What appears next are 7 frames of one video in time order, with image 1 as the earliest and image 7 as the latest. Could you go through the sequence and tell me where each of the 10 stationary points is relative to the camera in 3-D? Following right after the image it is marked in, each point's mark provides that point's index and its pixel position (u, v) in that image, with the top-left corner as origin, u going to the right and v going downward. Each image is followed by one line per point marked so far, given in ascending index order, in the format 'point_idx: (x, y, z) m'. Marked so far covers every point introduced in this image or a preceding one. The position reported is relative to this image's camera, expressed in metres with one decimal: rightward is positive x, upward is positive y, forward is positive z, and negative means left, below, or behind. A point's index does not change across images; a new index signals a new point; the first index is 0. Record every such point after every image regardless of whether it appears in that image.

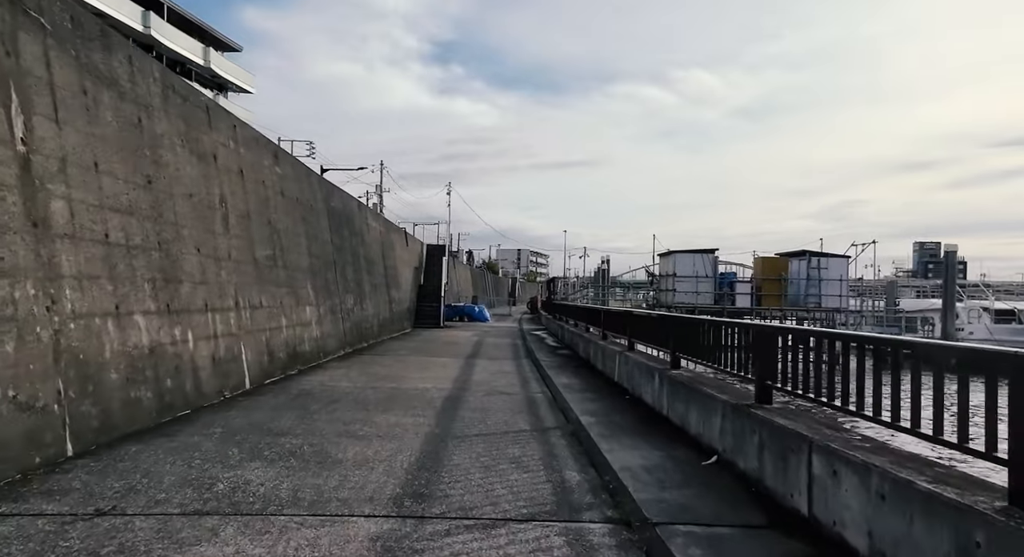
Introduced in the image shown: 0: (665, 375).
0: (+1.9, -1.2, +8.4) m
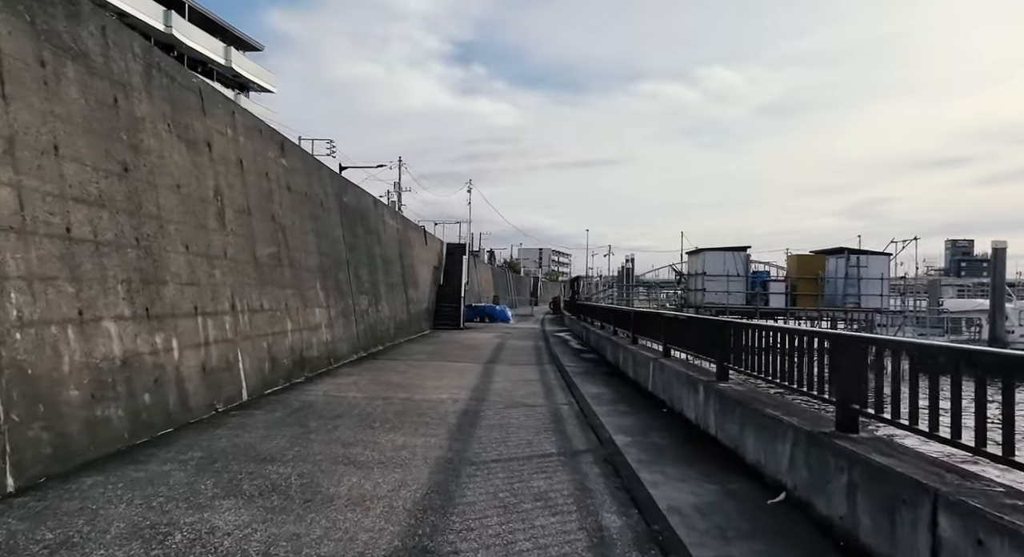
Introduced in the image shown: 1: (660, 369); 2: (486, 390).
0: (+2.1, -1.2, +7.3) m
1: (+2.2, -1.3, +10.0) m
2: (-0.4, -1.7, +10.6) m
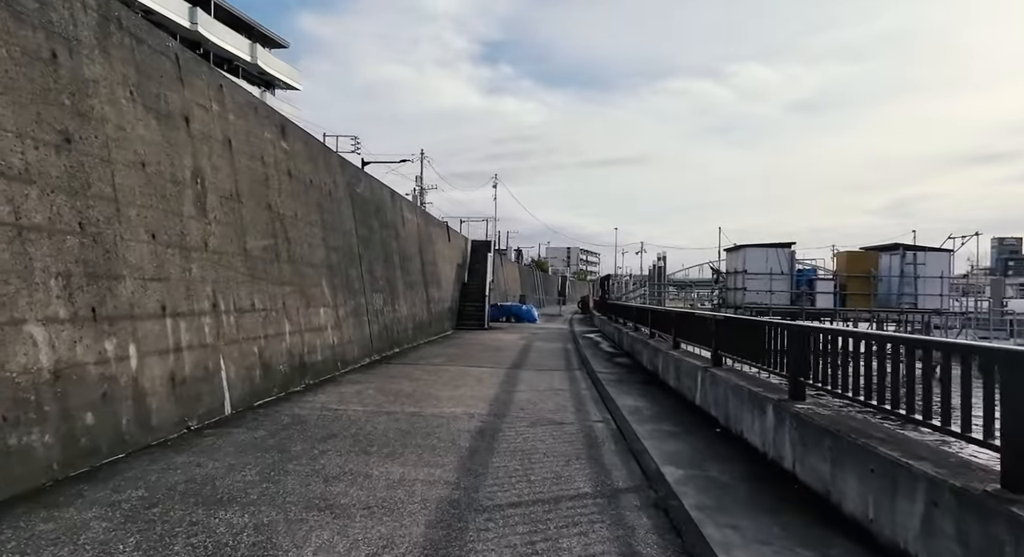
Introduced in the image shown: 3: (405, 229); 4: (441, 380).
0: (+2.3, -1.1, +5.9) m
1: (+2.5, -1.3, +8.5) m
2: (-0.1, -1.7, +9.3) m
3: (-3.1, +1.4, +19.8) m
4: (-1.2, -1.7, +11.4) m
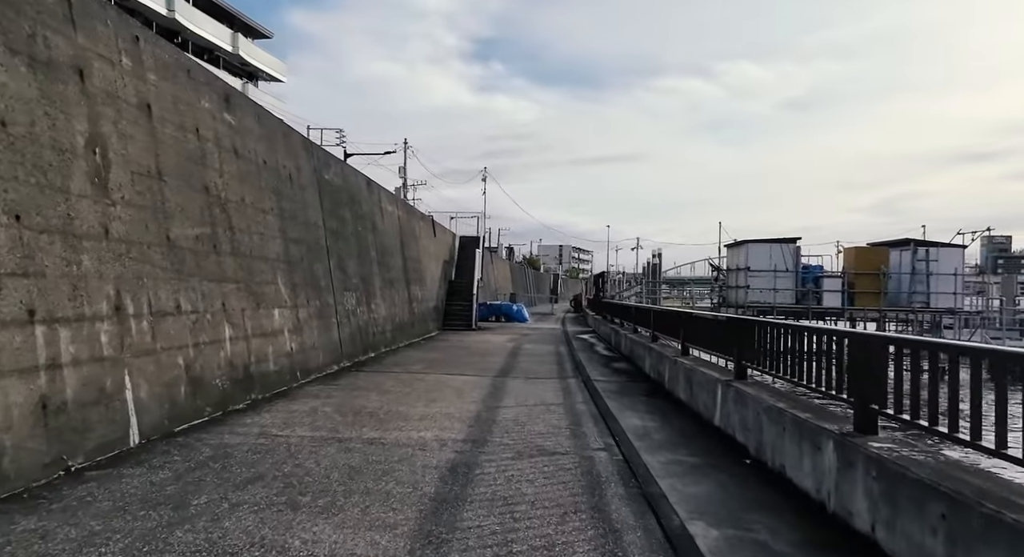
0: (+2.2, -1.1, +4.4) m
1: (+2.3, -1.2, +7.0) m
2: (-0.3, -1.6, +7.7) m
3: (-3.4, +1.5, +18.2) m
4: (-1.4, -1.6, +9.9) m
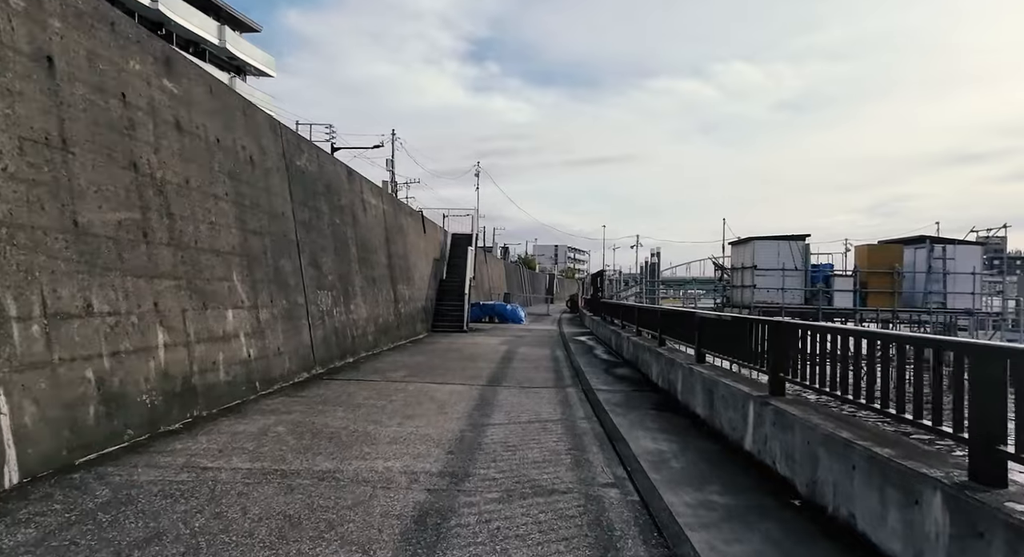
0: (+2.1, -1.0, +3.1) m
1: (+2.2, -1.2, +5.7) m
2: (-0.4, -1.6, +6.4) m
3: (-3.6, +1.5, +16.8) m
4: (-1.5, -1.6, +8.5) m
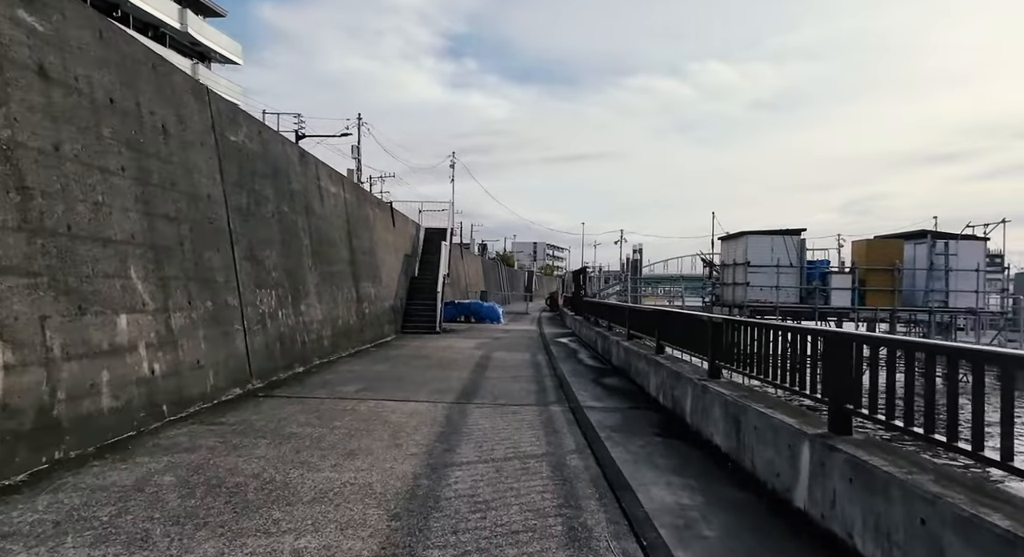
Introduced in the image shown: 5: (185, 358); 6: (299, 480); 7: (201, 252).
0: (+2.0, -1.0, +1.4) m
1: (+2.0, -1.2, +4.0) m
2: (-0.6, -1.6, +4.6) m
3: (-4.1, +1.6, +14.9) m
4: (-1.8, -1.6, +6.7) m
5: (-3.8, -0.9, +7.8) m
6: (-1.6, -1.5, +5.3) m
7: (-3.9, +0.3, +8.7) m
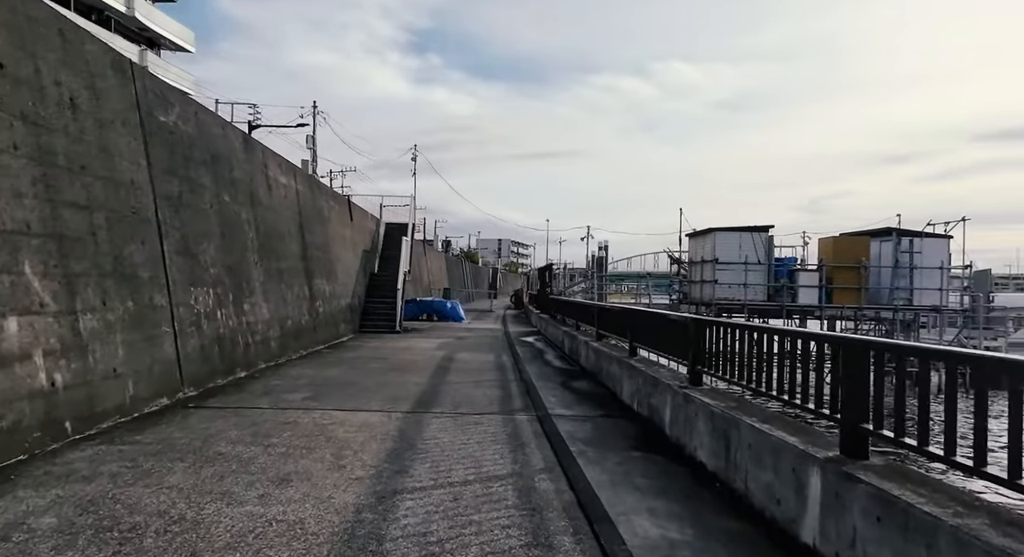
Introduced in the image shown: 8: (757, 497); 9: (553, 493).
0: (+1.9, -1.0, +0.7) m
1: (+1.8, -1.2, +3.3) m
2: (-0.8, -1.5, +3.8) m
3: (-4.9, +1.7, +13.9) m
4: (-2.1, -1.5, +5.8) m
5: (-4.1, -0.9, +6.8) m
6: (-1.9, -1.5, +4.4) m
7: (-4.4, +0.4, +7.7) m
8: (+1.7, -1.5, +4.8) m
9: (+0.3, -1.6, +5.3) m
